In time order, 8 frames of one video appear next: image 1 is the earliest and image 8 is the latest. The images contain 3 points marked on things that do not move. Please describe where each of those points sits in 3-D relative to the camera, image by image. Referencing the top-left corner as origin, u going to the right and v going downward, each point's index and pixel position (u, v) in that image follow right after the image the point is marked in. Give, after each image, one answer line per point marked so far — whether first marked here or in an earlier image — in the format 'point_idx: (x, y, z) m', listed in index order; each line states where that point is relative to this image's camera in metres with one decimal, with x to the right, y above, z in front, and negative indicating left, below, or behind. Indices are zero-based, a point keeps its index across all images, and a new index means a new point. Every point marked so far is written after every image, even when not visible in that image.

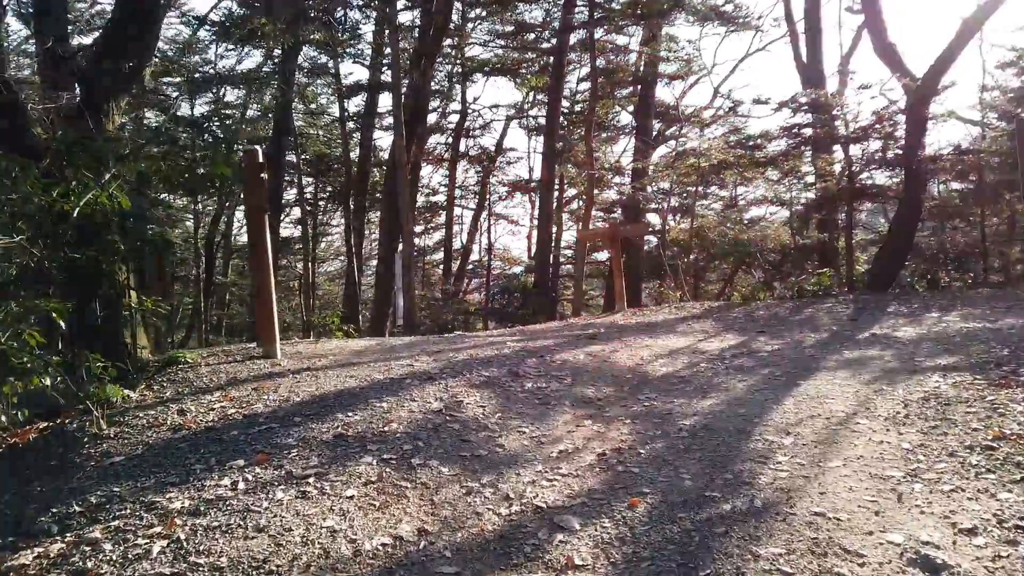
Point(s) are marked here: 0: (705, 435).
0: (+0.9, -0.7, +3.6) m
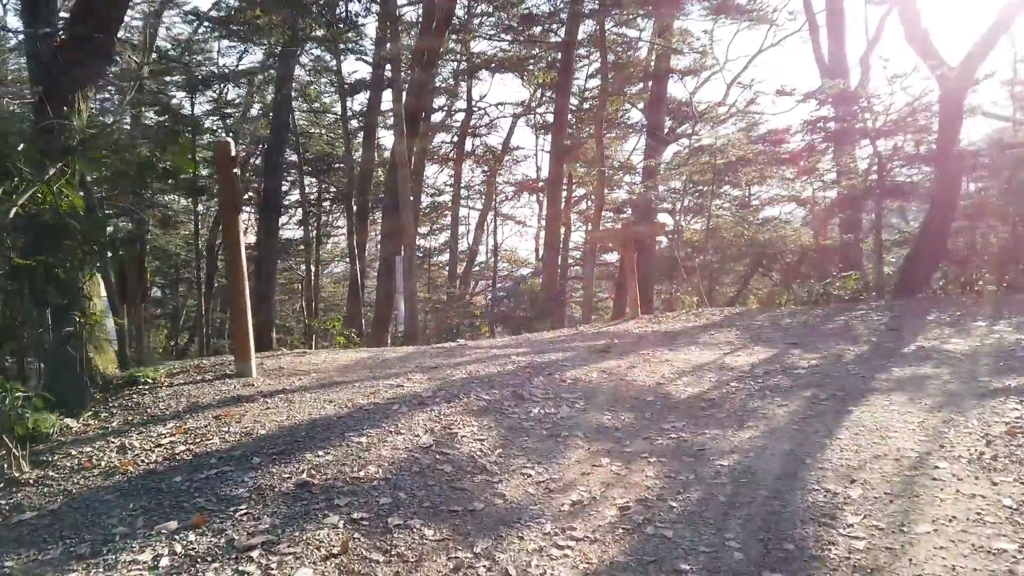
0: (+0.9, -0.8, +2.9) m
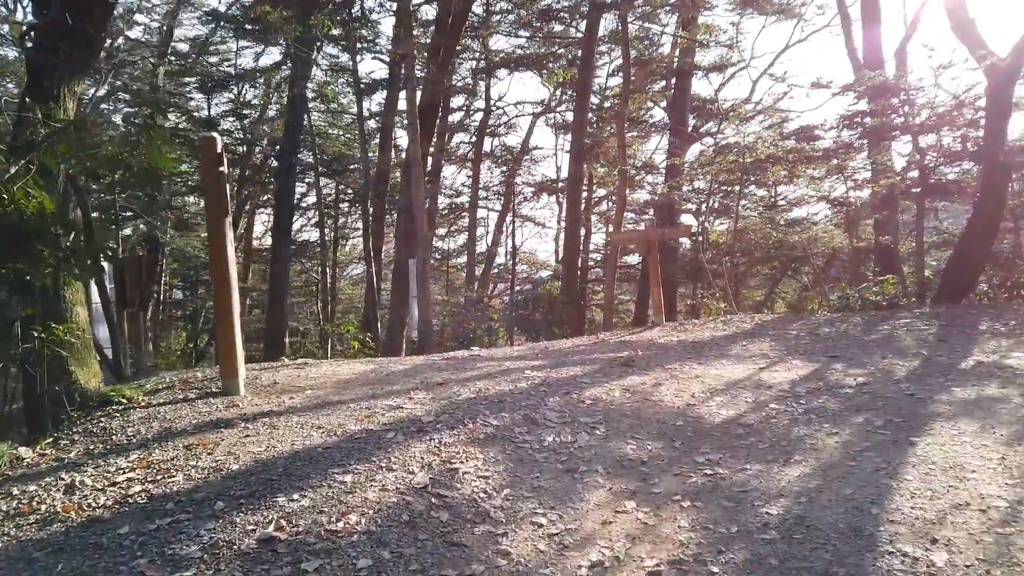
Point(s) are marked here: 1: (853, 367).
0: (+0.9, -0.8, +2.4) m
1: (+2.4, -0.5, +5.3) m
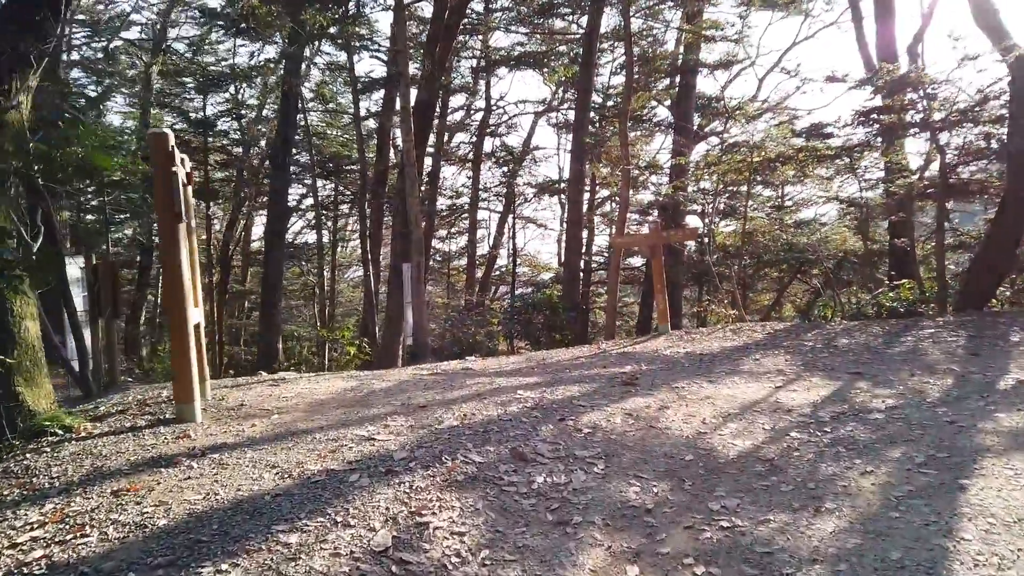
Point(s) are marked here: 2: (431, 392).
0: (+0.9, -0.9, +1.9) m
1: (+2.3, -0.6, +4.8) m
2: (-0.5, -0.7, +5.0) m
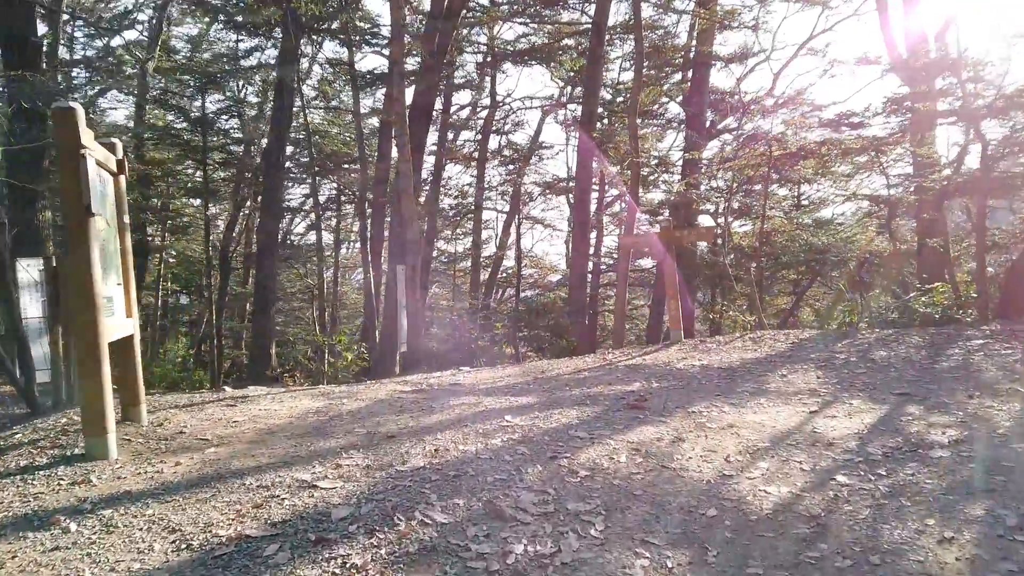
0: (+0.8, -0.9, +1.2) m
1: (+2.3, -0.7, +4.0) m
2: (-0.6, -0.7, +4.3) m
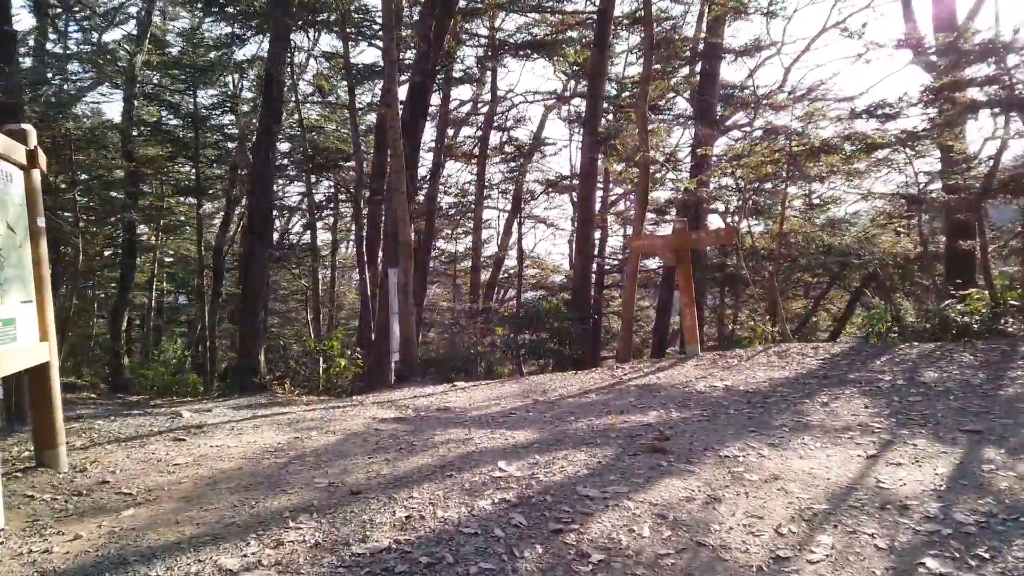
0: (+0.7, -1.0, +0.5) m
1: (+2.2, -0.7, +3.3) m
2: (-0.6, -0.8, +3.6) m
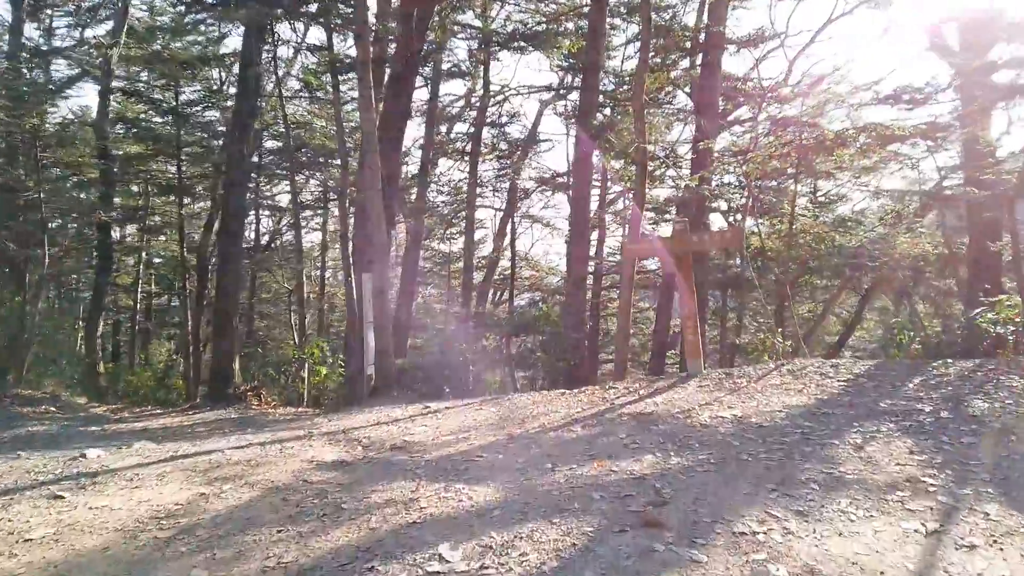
0: (+0.5, -1.1, -0.3) m
1: (+2.1, -0.8, +2.5) m
2: (-0.8, -0.9, +2.8) m
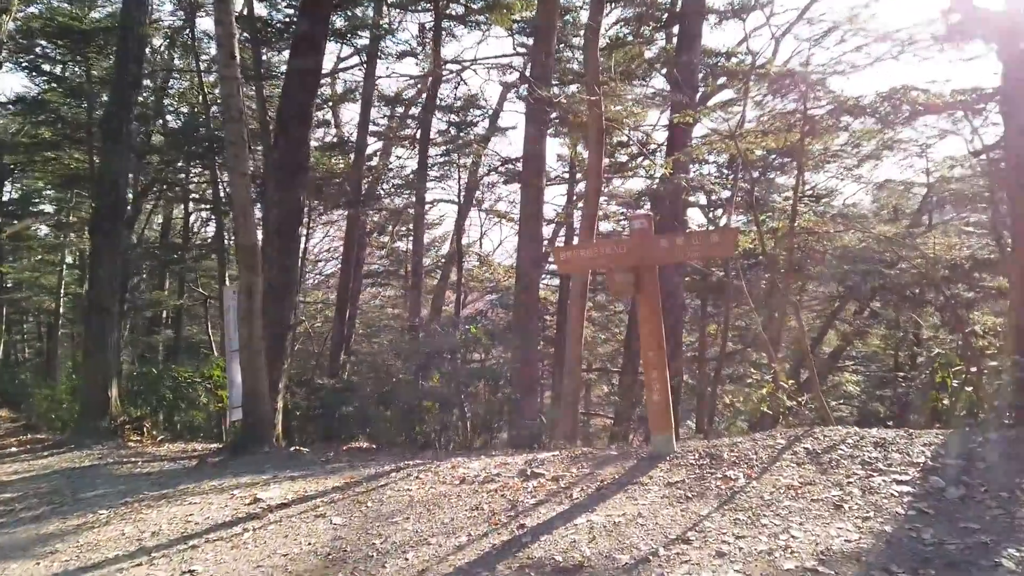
0: (0.0, -1.3, -2.5) m
1: (+1.5, -1.0, +0.3) m
2: (-1.4, -1.1, +0.5) m
